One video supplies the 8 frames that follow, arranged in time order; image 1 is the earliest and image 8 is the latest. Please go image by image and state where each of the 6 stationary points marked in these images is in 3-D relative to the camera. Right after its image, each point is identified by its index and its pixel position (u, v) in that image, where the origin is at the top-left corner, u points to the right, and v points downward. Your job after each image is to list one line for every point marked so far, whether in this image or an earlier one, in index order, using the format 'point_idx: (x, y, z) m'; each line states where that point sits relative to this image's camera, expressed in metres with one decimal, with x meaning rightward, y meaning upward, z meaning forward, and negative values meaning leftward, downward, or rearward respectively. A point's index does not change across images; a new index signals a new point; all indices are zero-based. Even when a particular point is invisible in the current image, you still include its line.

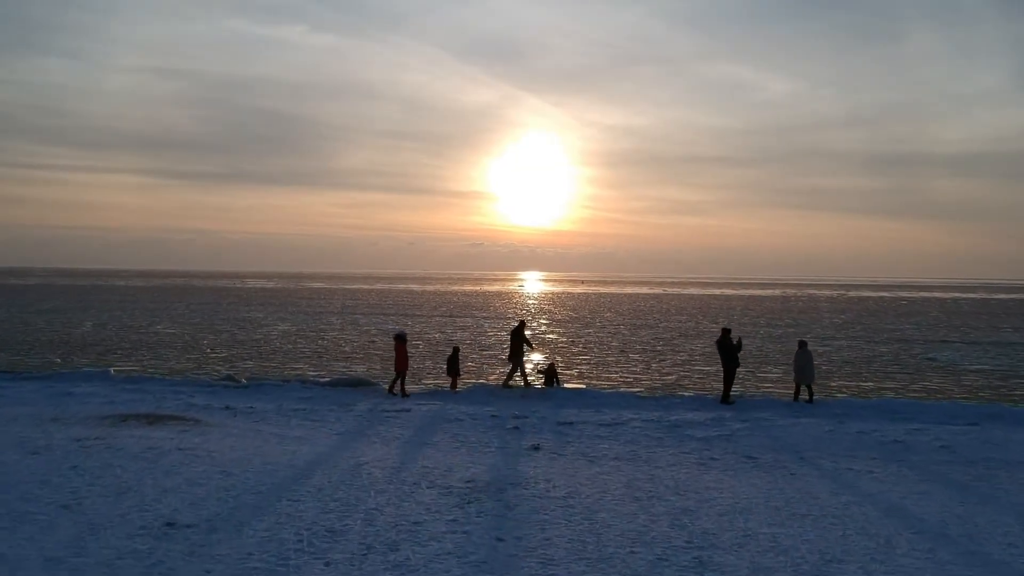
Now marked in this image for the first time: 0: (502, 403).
0: (-0.2, -2.3, +16.7) m
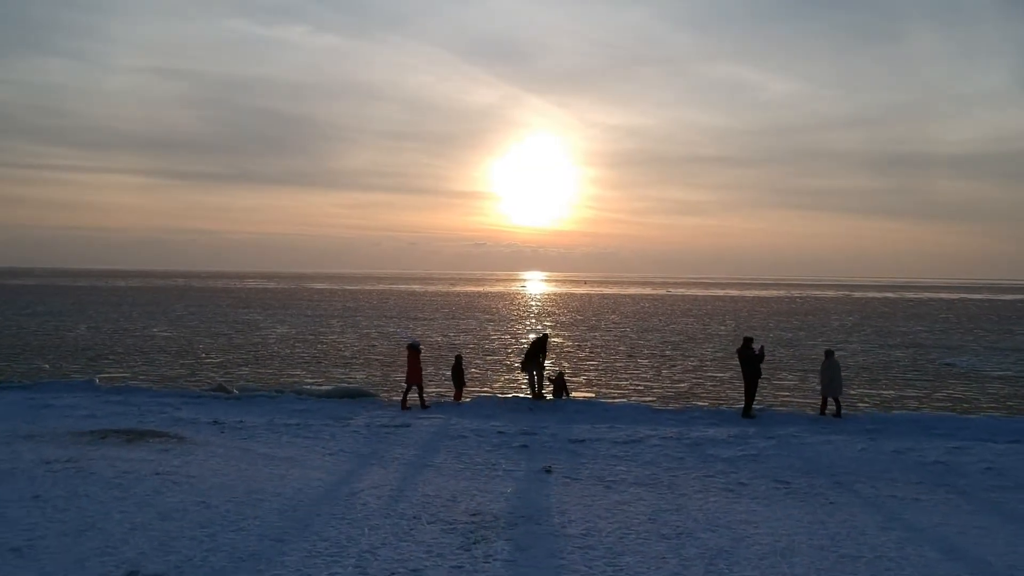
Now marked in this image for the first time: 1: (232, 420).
0: (-0.1, -2.4, +15.6) m
1: (-5.1, -2.4, +15.4) m
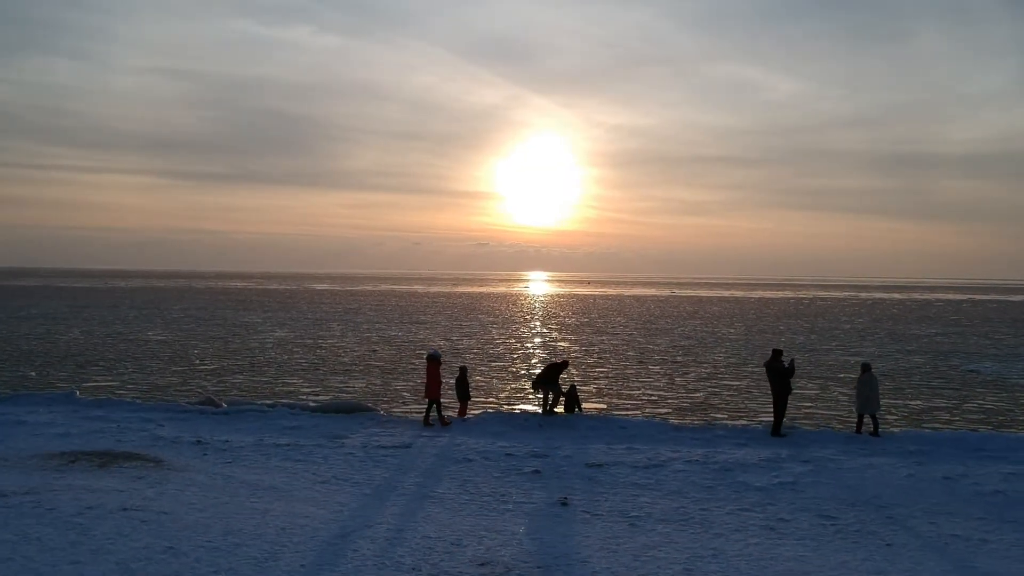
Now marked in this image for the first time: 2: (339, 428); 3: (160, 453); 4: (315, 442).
0: (+0.1, -2.6, +14.4) m
1: (-5.0, -2.6, +14.1) m
2: (-3.1, -2.5, +15.0) m
3: (-5.5, -2.6, +13.0) m
4: (-3.3, -2.6, +13.9) m
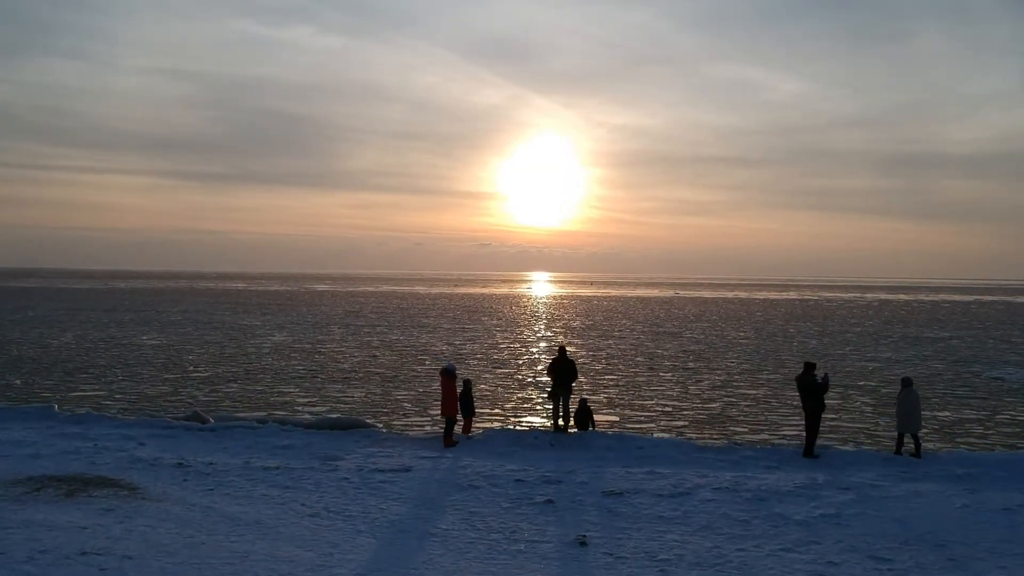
0: (+0.3, -2.7, +13.2) m
1: (-4.8, -2.7, +13.0) m
2: (-3.0, -2.7, +13.9) m
3: (-5.3, -2.7, +11.9) m
4: (-3.1, -2.7, +12.7) m
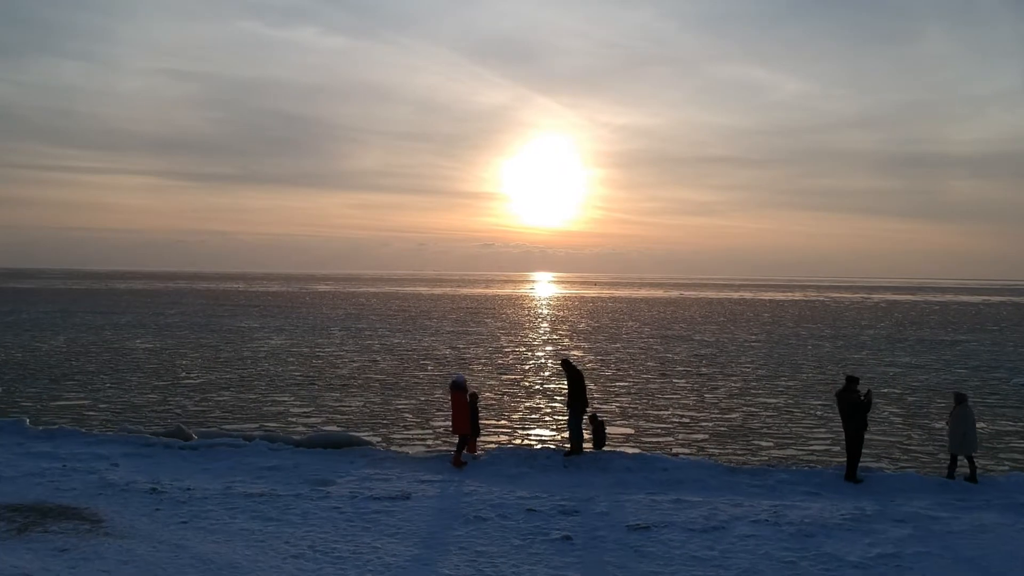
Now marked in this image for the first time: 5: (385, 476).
0: (+0.4, -2.8, +11.9) m
1: (-4.7, -2.8, +11.7) m
2: (-2.8, -2.7, +12.6) m
3: (-5.2, -2.8, +10.6) m
4: (-3.0, -2.8, +11.4) m
5: (-1.9, -2.7, +12.2) m
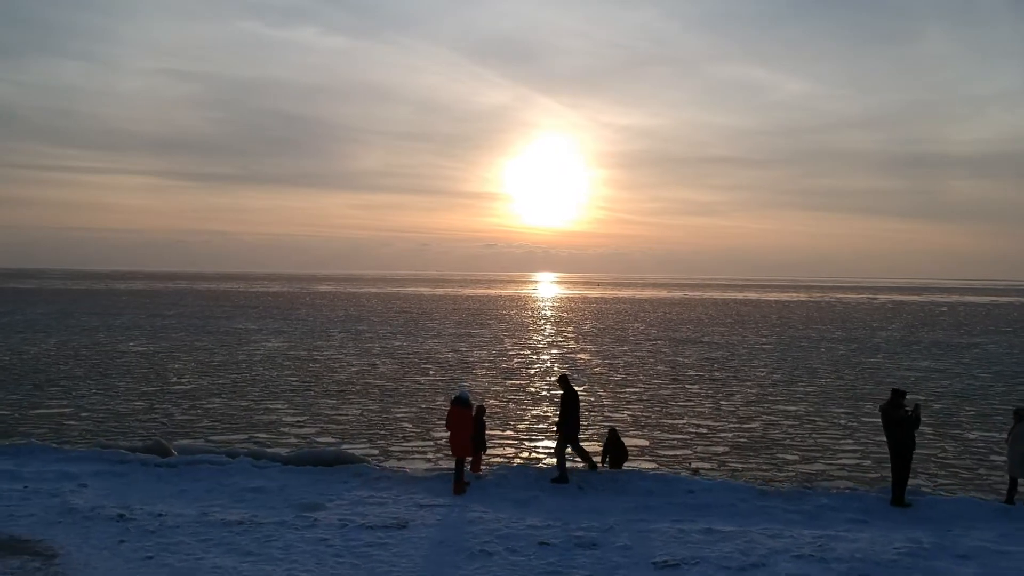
0: (+0.5, -2.8, +10.7) m
1: (-4.6, -2.8, +10.5) m
2: (-2.7, -2.8, +11.4) m
3: (-5.1, -2.8, +9.4) m
4: (-2.9, -2.8, +10.2) m
5: (-1.7, -2.8, +11.0) m
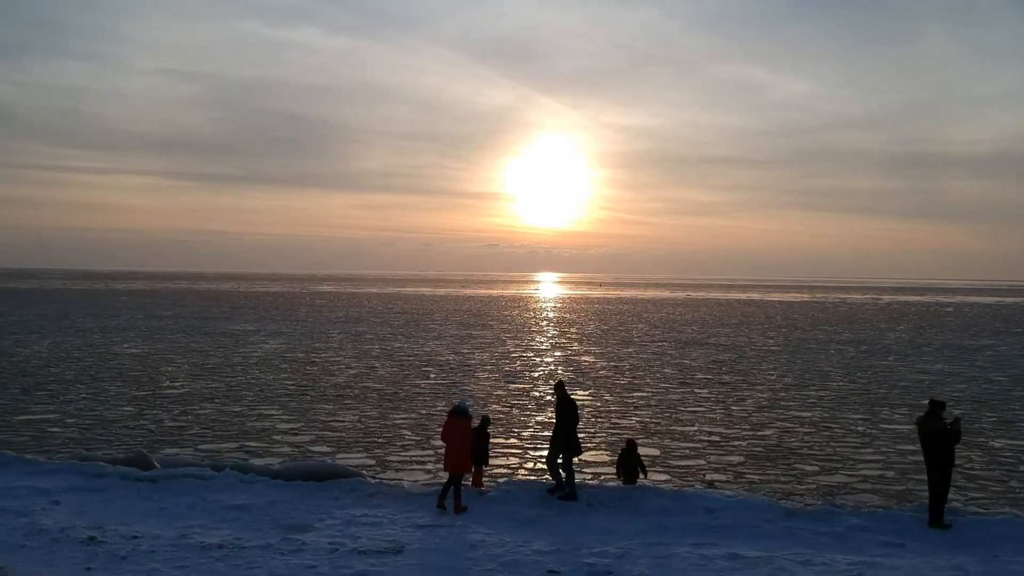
0: (+0.6, -2.8, +9.9) m
1: (-4.5, -2.9, +9.6) m
2: (-2.6, -2.8, +10.5) m
3: (-5.0, -2.8, +8.6) m
4: (-2.8, -2.8, +9.4) m
5: (-1.7, -2.8, +10.2) m
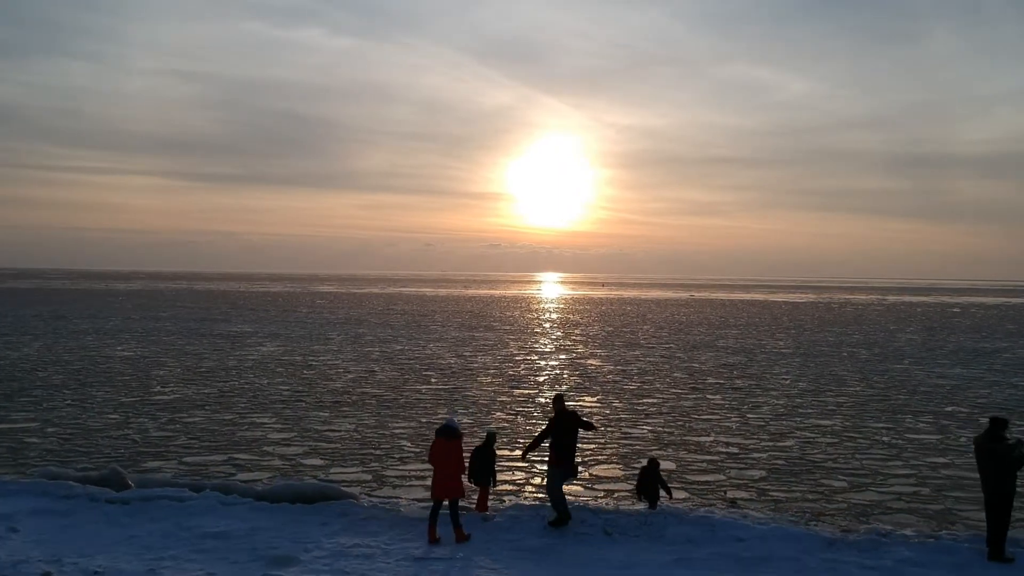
0: (+0.7, -2.9, +8.8) m
1: (-4.4, -2.9, +8.6) m
2: (-2.5, -2.8, +9.5) m
3: (-4.9, -2.9, +7.5) m
4: (-2.7, -2.9, +8.3) m
5: (-1.6, -2.9, +9.1) m
